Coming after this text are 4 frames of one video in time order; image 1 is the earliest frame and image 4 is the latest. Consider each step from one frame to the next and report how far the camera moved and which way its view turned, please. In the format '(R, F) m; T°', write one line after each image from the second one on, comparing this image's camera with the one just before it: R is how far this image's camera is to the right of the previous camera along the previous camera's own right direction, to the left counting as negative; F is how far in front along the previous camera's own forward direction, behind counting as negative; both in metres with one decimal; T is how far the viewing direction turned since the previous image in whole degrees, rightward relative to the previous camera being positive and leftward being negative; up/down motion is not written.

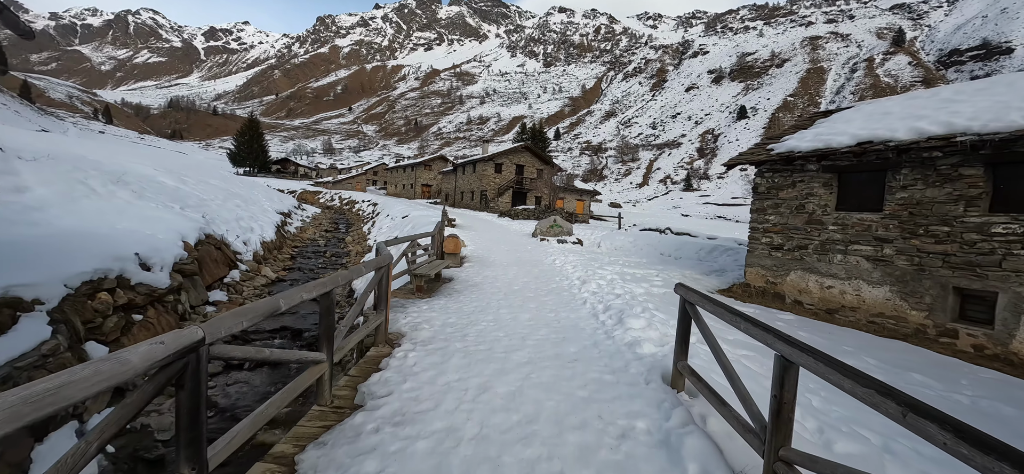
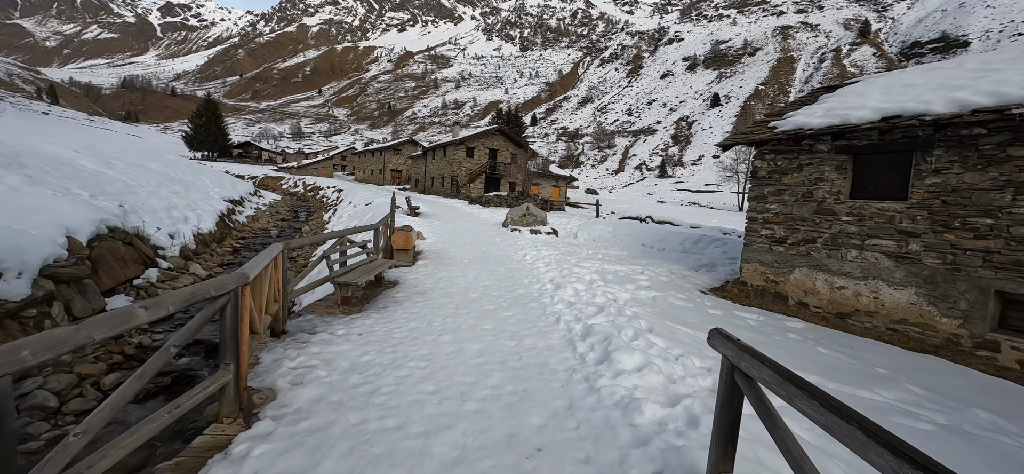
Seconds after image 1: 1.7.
(+0.3, +1.3) m; +4°
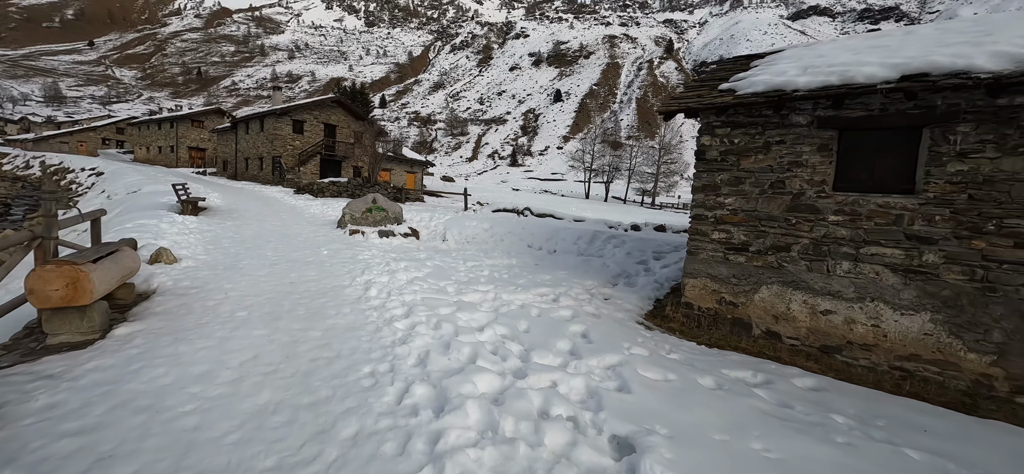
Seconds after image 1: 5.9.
(+0.4, +3.4) m; +22°
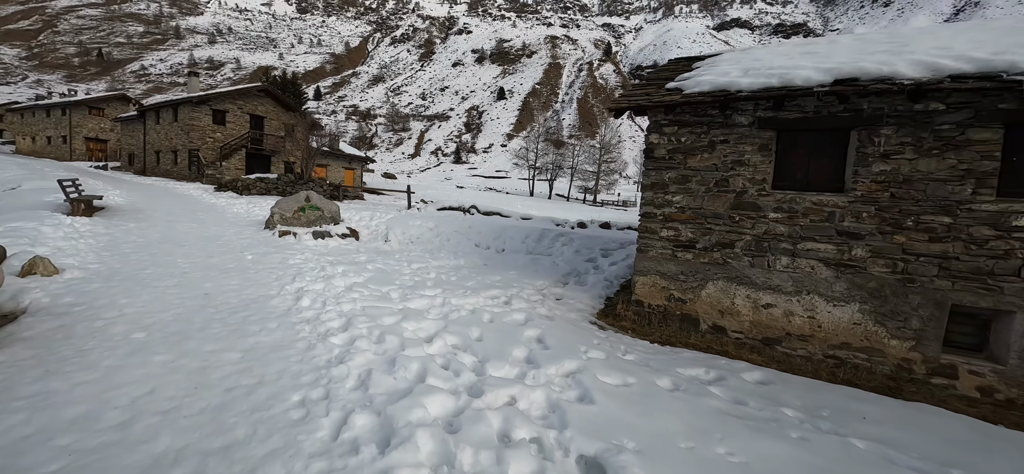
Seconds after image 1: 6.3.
(-0.1, +0.4) m; +9°
